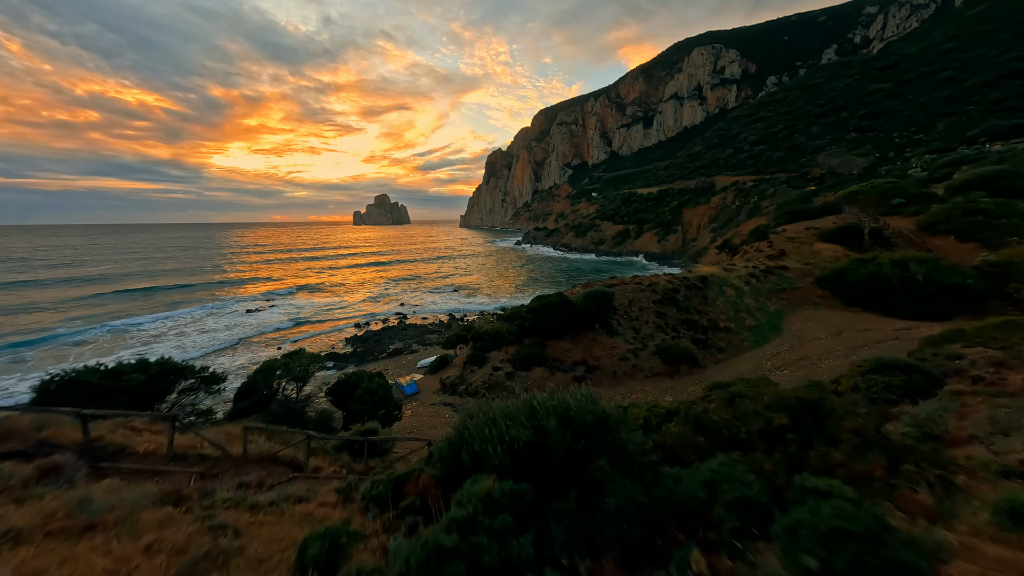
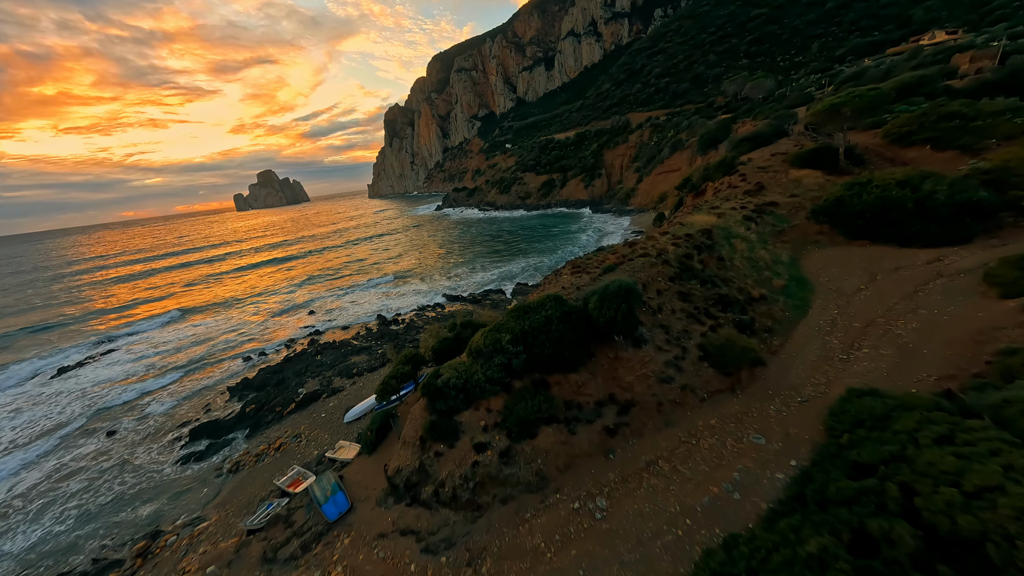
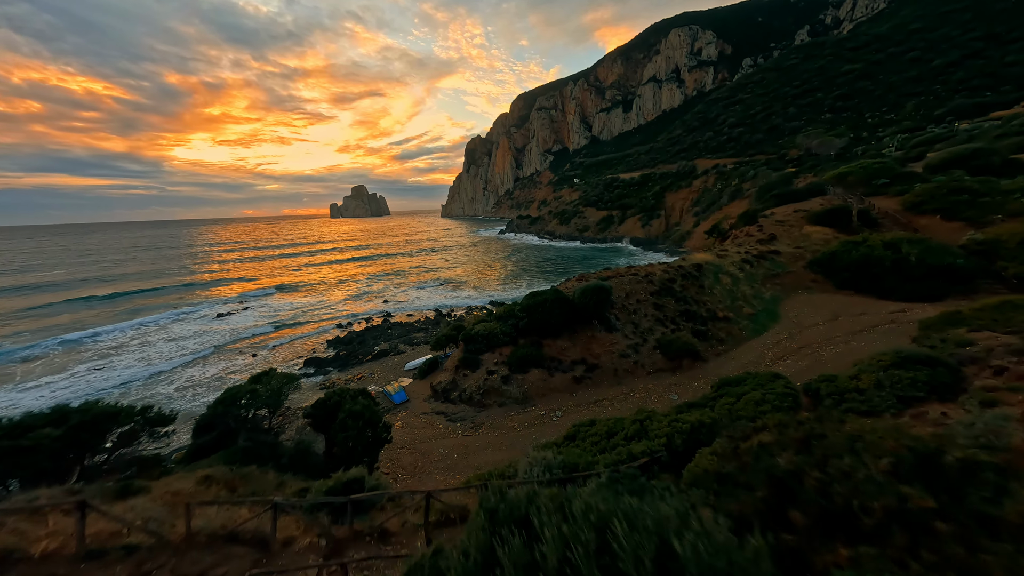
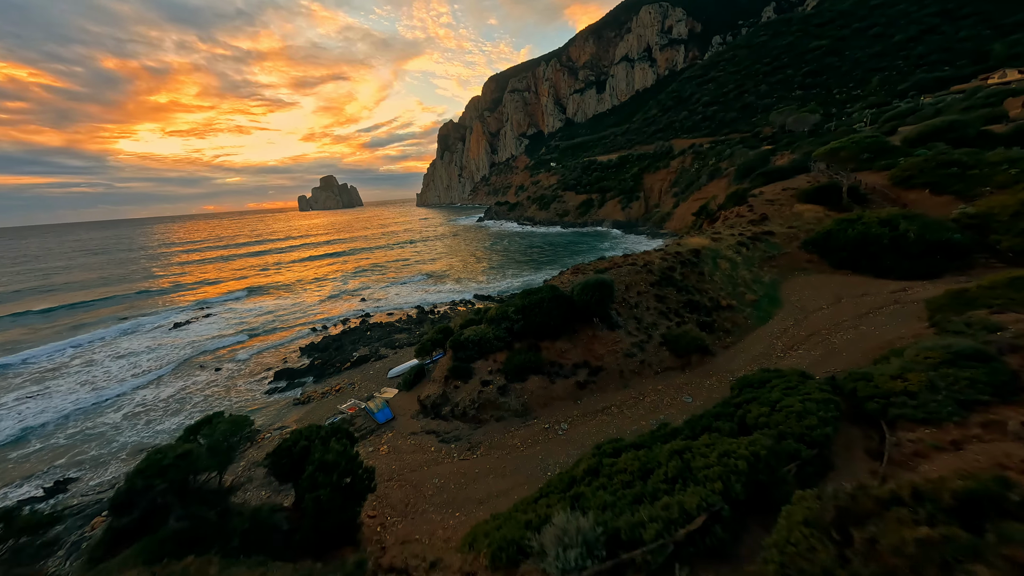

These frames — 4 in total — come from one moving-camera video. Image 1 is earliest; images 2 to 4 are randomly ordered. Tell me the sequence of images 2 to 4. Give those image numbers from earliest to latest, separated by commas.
3, 4, 2
